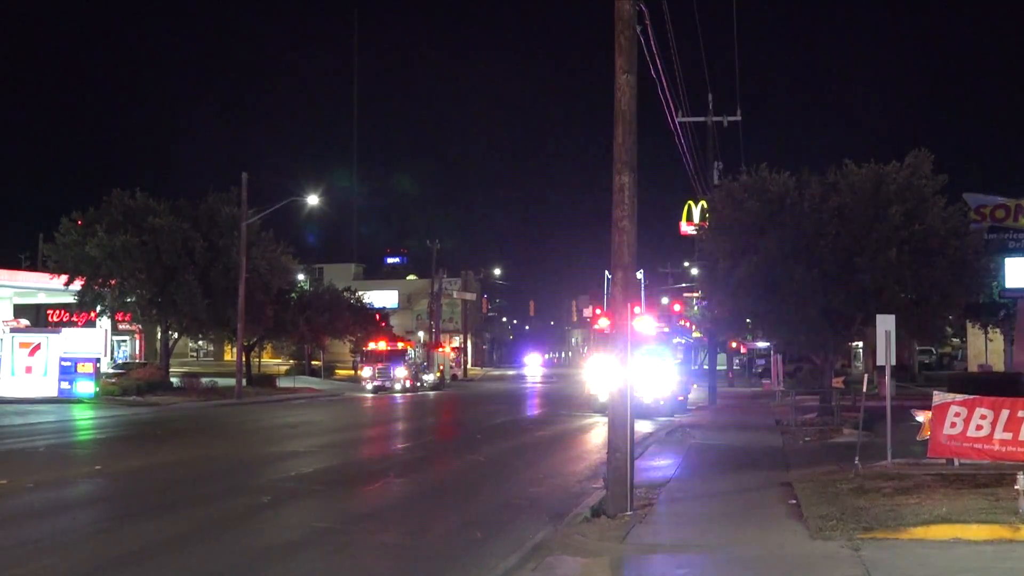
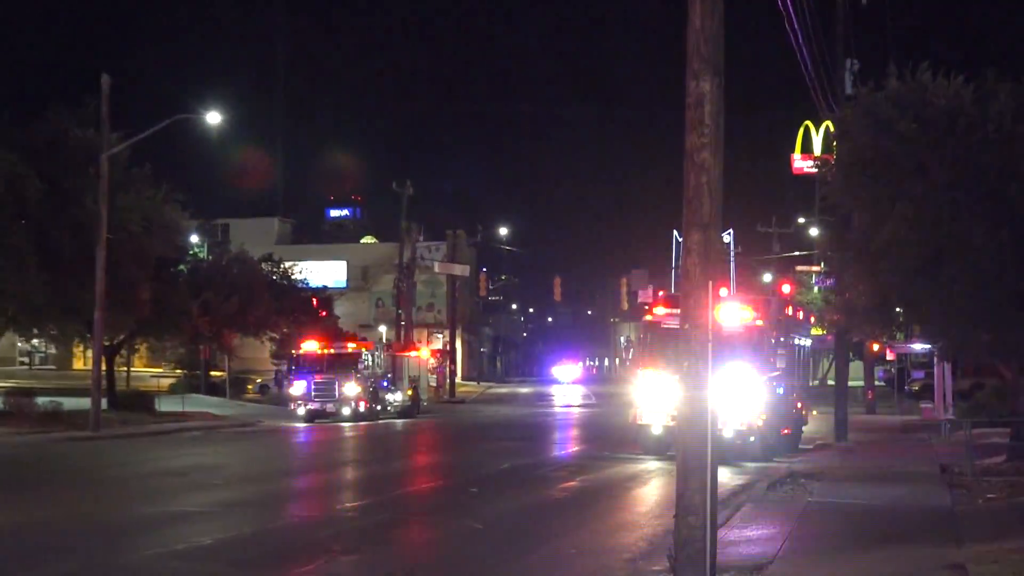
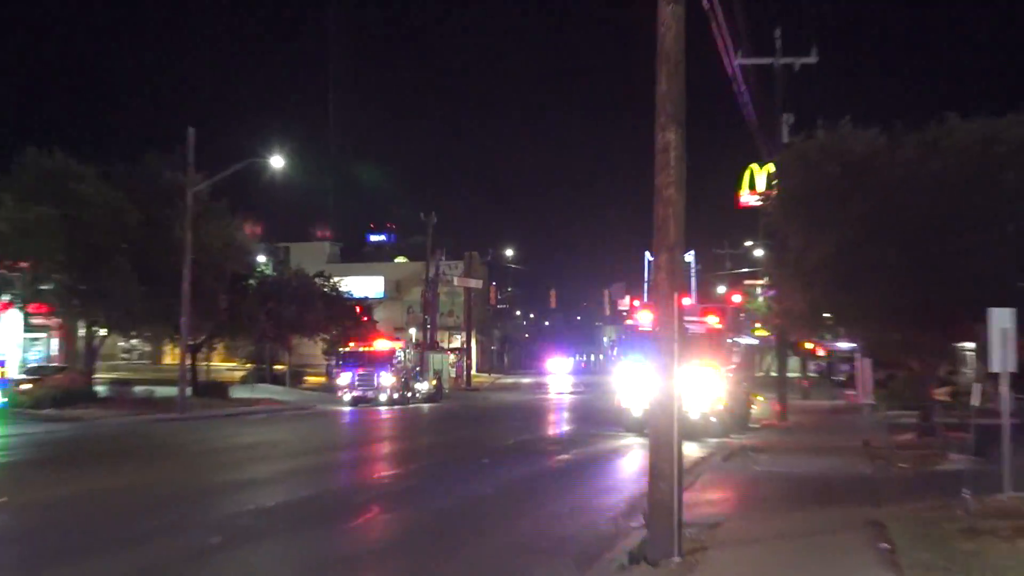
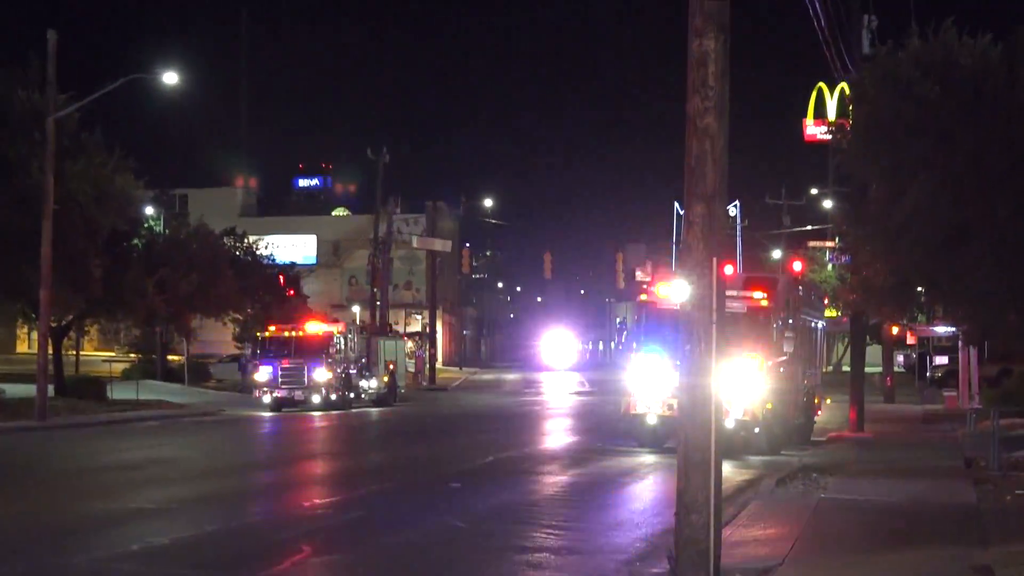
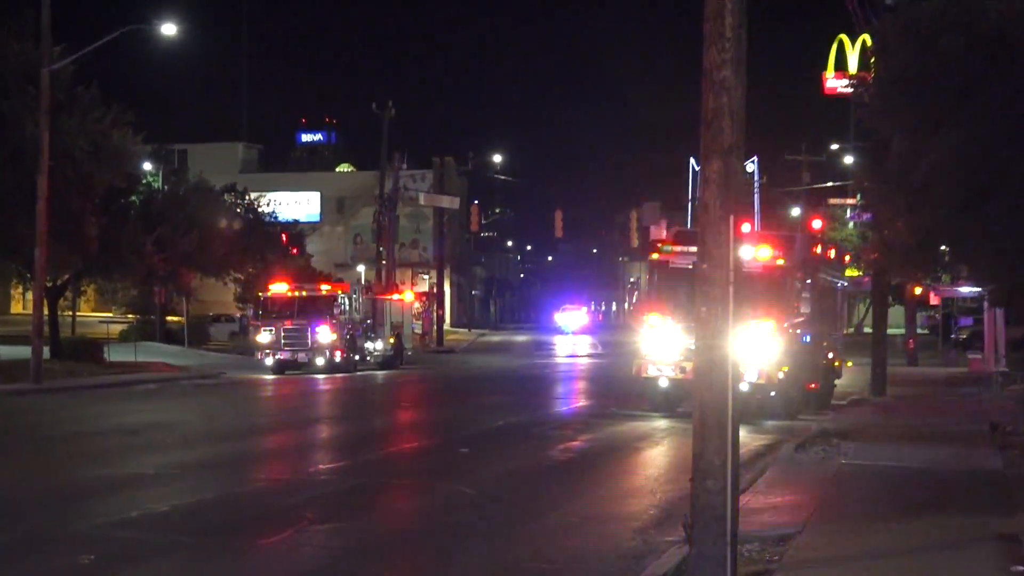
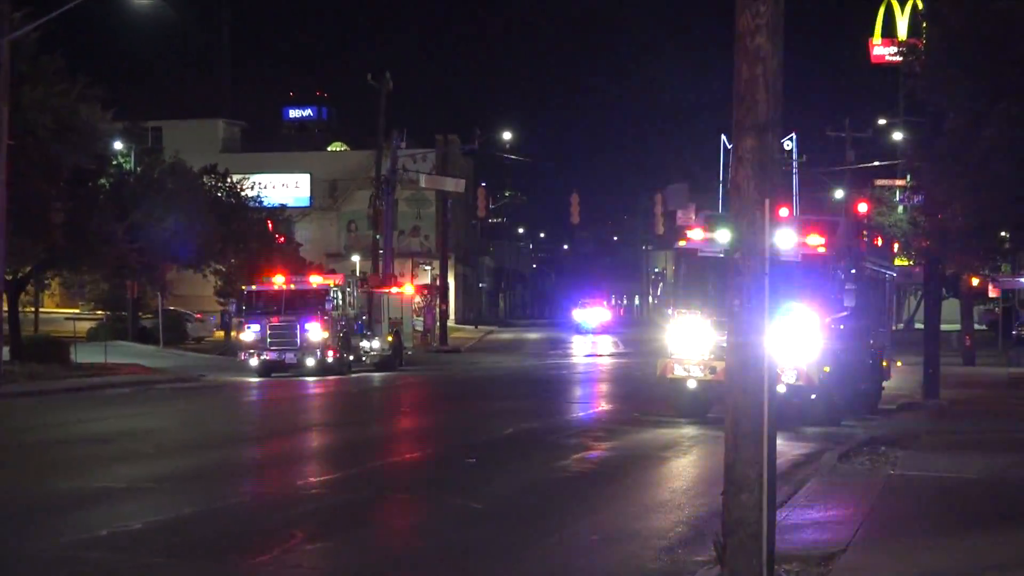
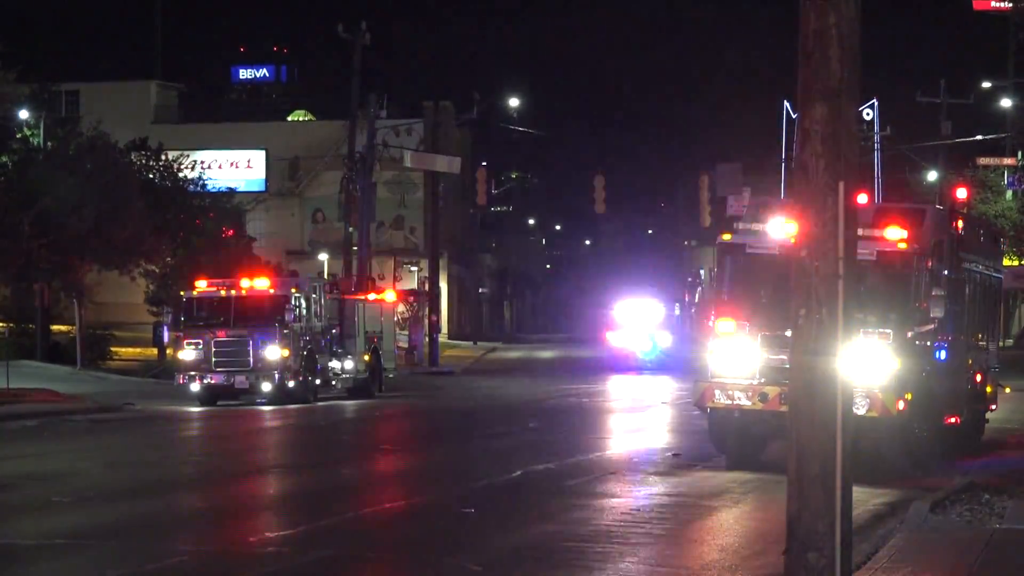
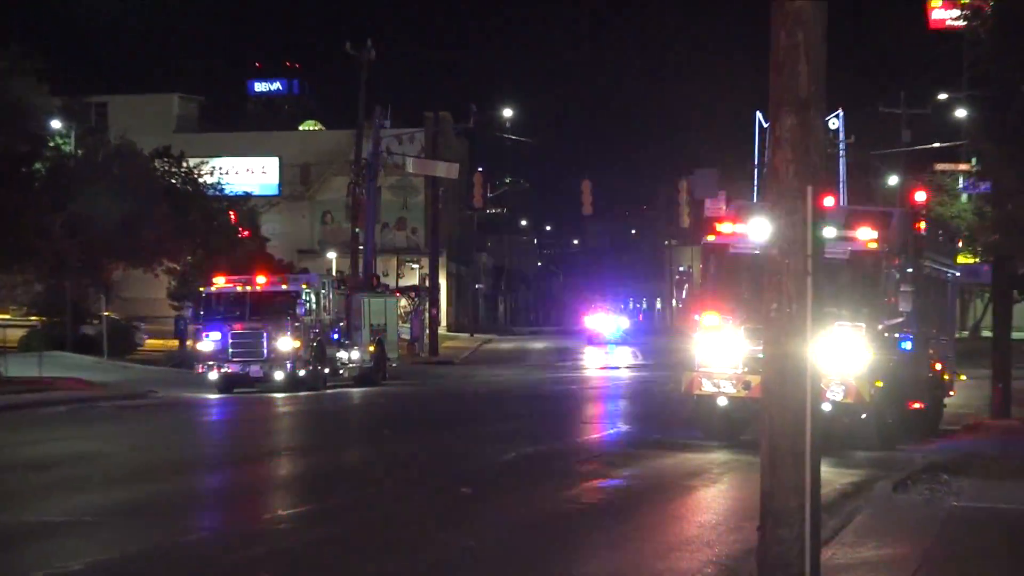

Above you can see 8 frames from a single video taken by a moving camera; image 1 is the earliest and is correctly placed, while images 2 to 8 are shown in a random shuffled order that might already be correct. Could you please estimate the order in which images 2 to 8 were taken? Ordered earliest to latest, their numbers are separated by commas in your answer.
3, 2, 4, 5, 6, 8, 7
